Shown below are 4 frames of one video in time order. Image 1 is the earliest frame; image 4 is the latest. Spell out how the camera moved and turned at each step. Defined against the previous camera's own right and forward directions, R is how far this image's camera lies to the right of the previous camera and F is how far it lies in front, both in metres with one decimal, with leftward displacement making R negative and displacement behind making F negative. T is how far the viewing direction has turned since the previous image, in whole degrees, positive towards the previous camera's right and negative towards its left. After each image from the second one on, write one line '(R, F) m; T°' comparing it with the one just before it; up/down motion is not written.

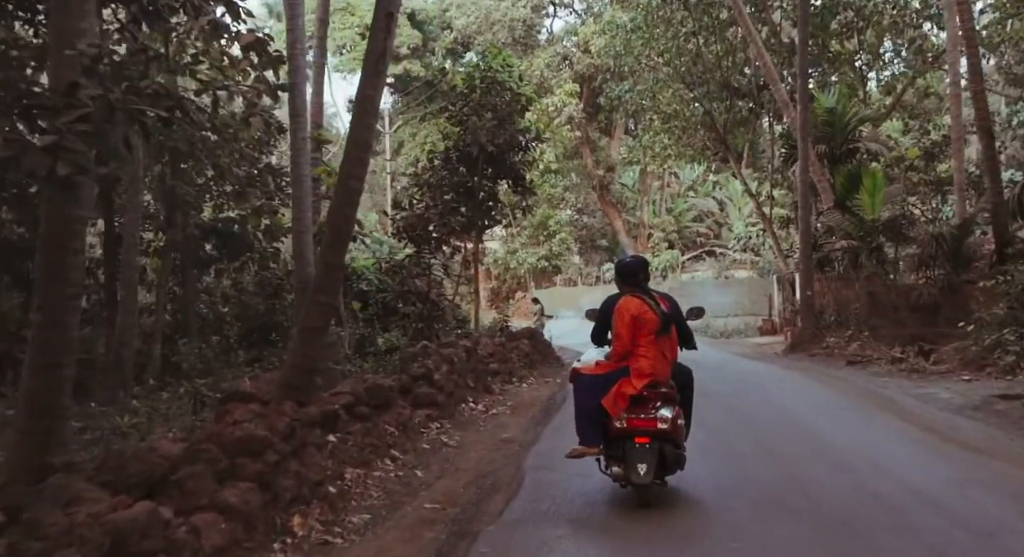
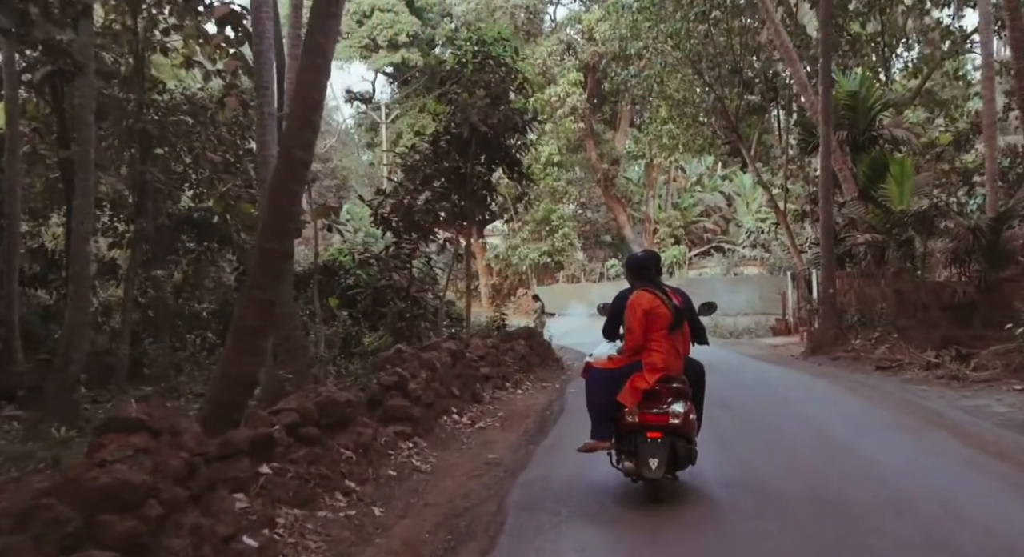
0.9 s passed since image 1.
(+0.1, +1.3) m; 0°
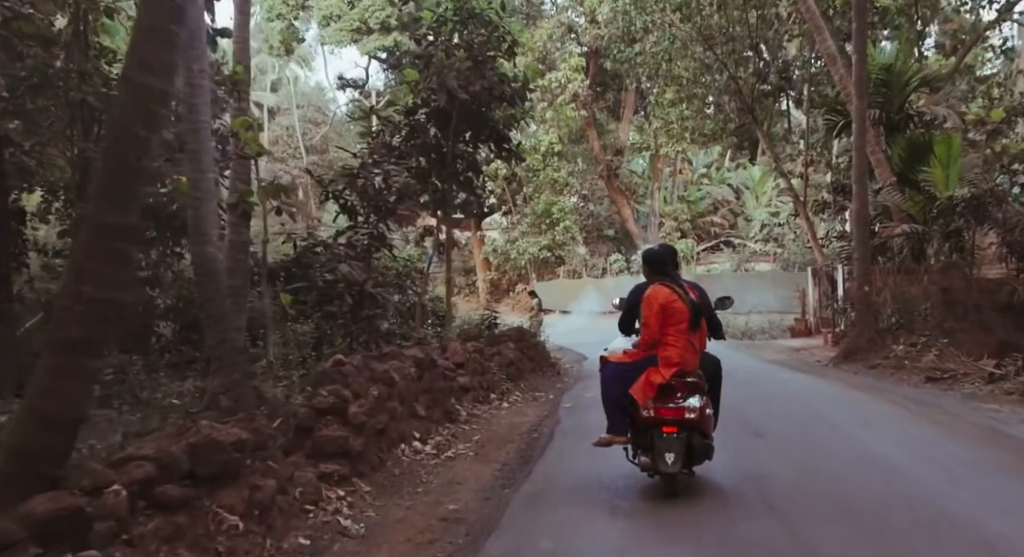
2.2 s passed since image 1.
(+0.2, +1.9) m; 0°
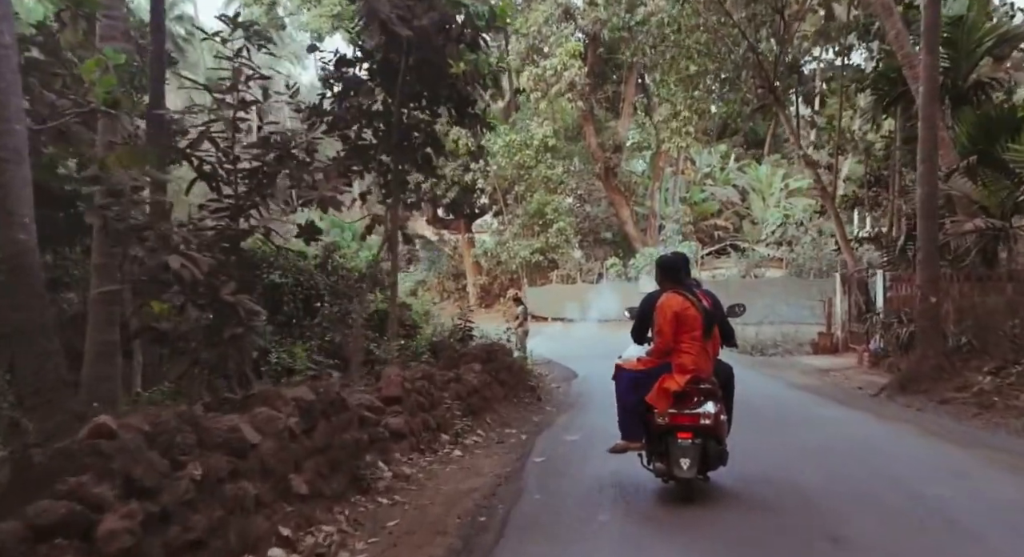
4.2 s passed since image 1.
(+0.4, +2.8) m; 0°
